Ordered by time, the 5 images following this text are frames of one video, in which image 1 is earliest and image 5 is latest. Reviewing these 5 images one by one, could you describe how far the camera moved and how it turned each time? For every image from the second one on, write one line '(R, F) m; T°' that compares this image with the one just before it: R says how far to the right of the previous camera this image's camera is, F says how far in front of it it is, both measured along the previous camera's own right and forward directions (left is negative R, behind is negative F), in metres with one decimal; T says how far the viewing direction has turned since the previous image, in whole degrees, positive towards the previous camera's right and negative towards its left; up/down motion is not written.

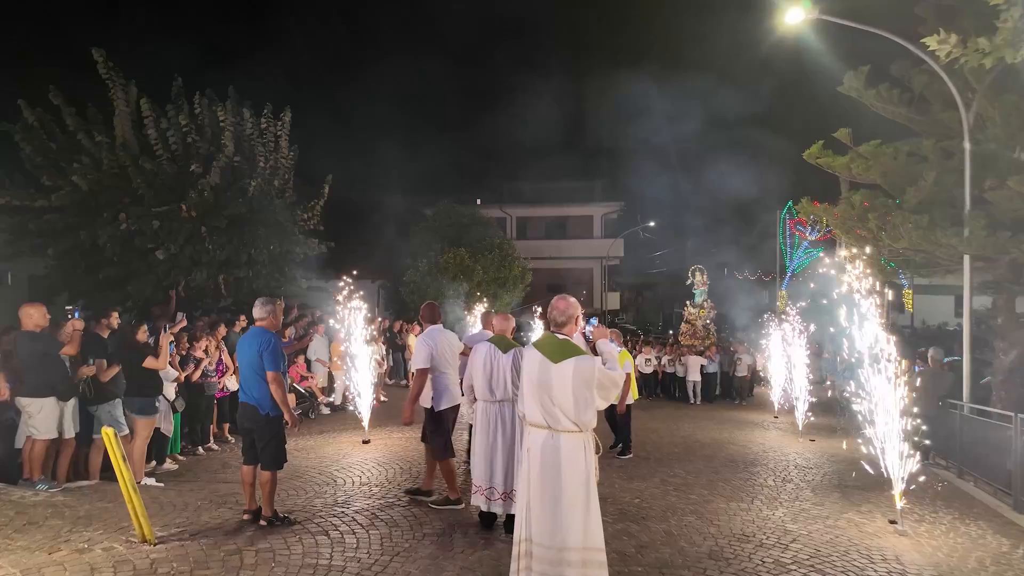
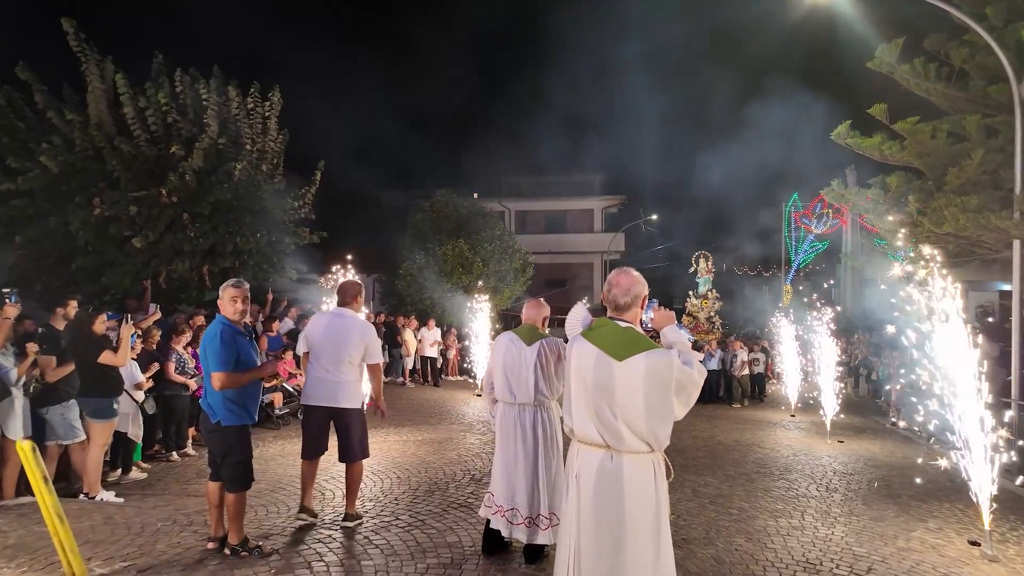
(-0.2, +0.9) m; 0°
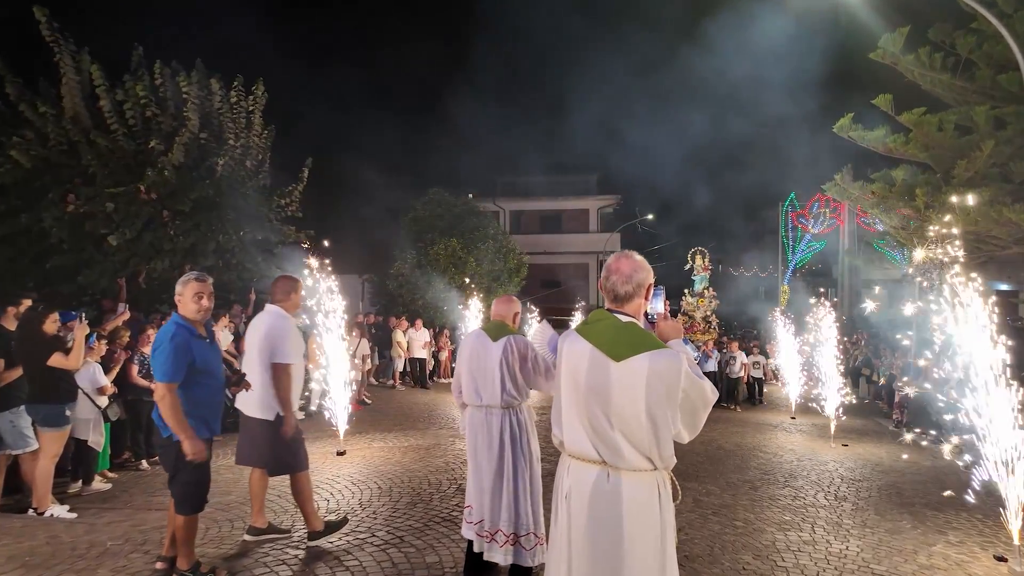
(+0.1, +0.4) m; 0°
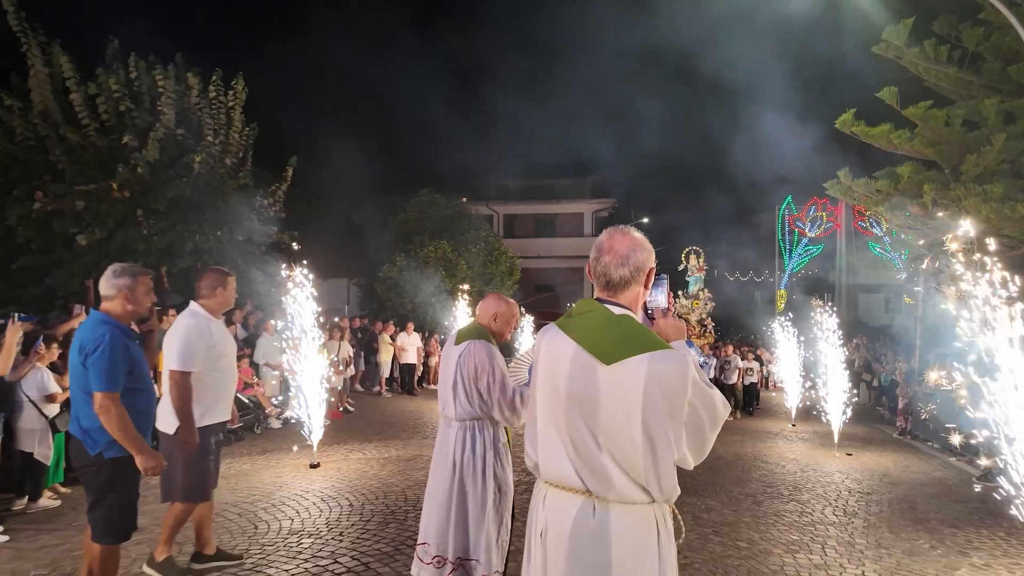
(+0.1, +0.5) m; 0°
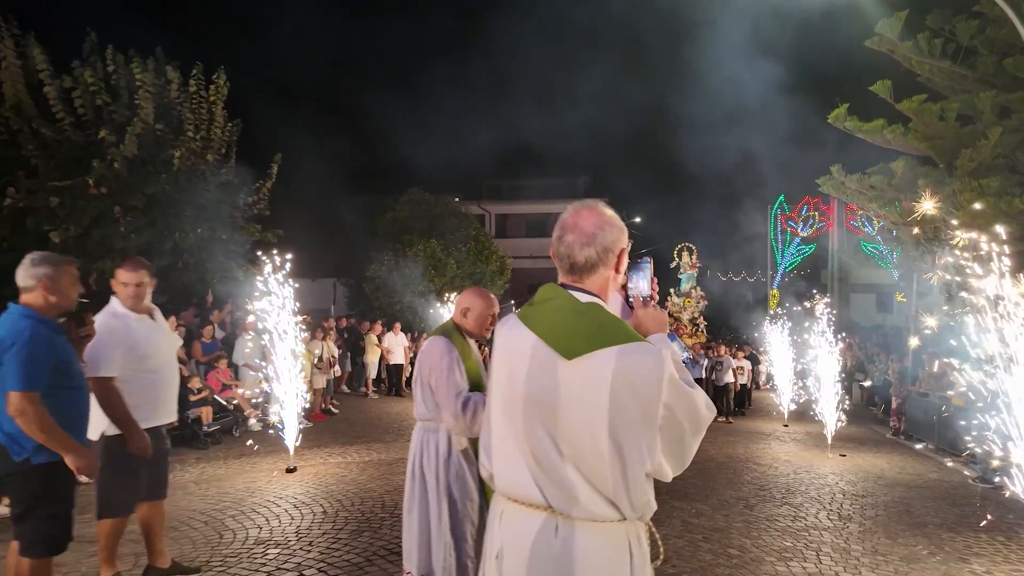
(+0.1, +0.3) m; +1°
